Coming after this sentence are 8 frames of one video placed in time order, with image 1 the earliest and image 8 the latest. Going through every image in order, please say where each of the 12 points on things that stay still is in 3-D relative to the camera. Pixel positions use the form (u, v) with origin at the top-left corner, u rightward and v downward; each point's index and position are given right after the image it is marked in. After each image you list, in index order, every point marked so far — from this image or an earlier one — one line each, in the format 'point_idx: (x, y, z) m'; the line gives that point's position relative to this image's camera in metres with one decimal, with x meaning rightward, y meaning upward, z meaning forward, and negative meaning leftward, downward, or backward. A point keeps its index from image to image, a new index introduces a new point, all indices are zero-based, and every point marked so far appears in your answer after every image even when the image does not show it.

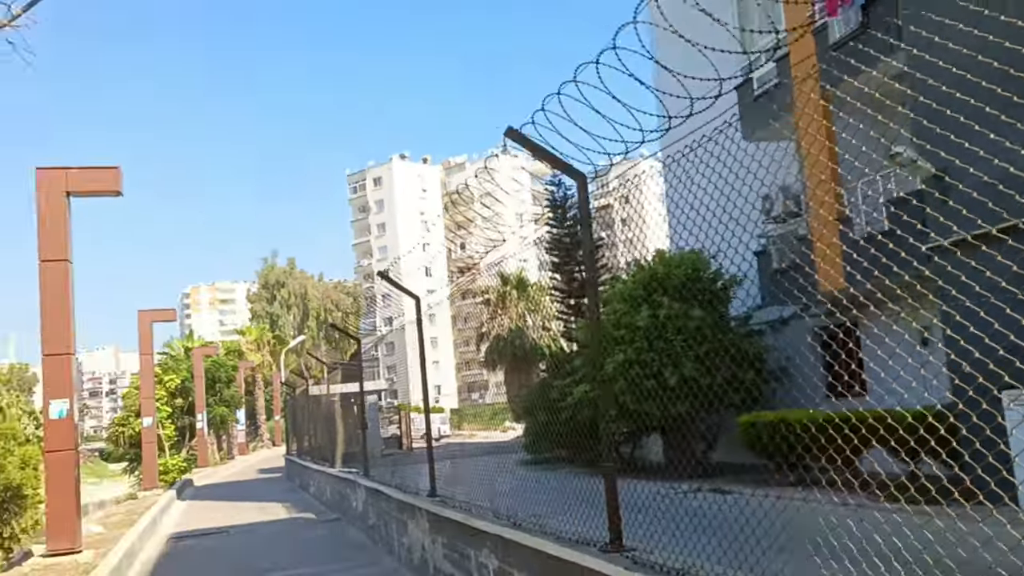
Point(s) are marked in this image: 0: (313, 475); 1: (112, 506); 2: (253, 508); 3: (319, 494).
0: (-4.0, -4.1, +16.3) m
1: (-9.3, -5.1, +17.9) m
2: (-5.0, -4.4, +15.1) m
3: (-3.7, -4.1, +15.2) m
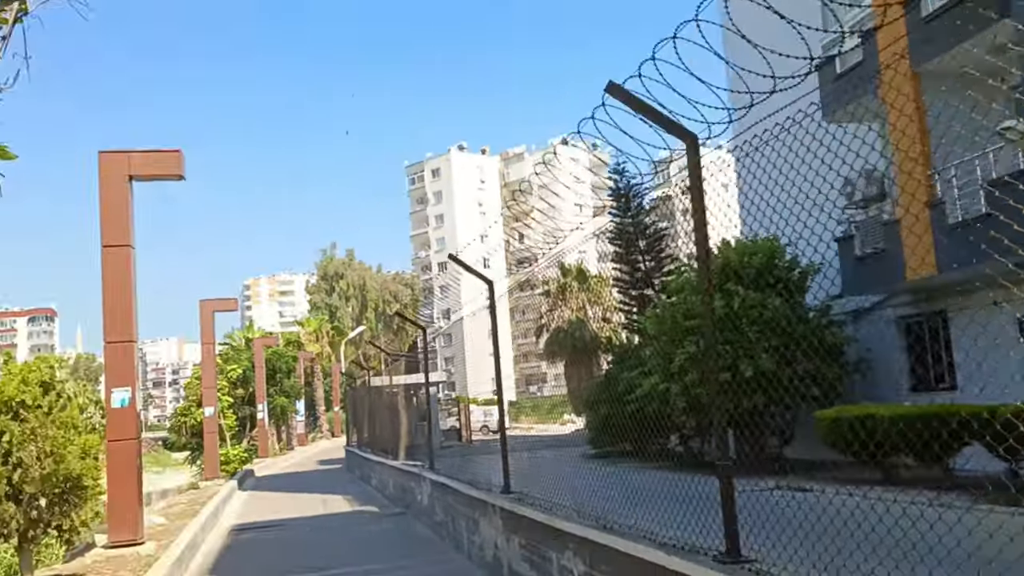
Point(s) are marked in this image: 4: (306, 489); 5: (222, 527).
0: (-2.8, -3.9, +16.5) m
1: (-7.9, -4.9, +18.4) m
2: (-3.8, -4.2, +15.3) m
3: (-2.5, -3.9, +15.3) m
4: (-4.9, -4.8, +18.6) m
5: (-4.8, -4.0, +13.0) m
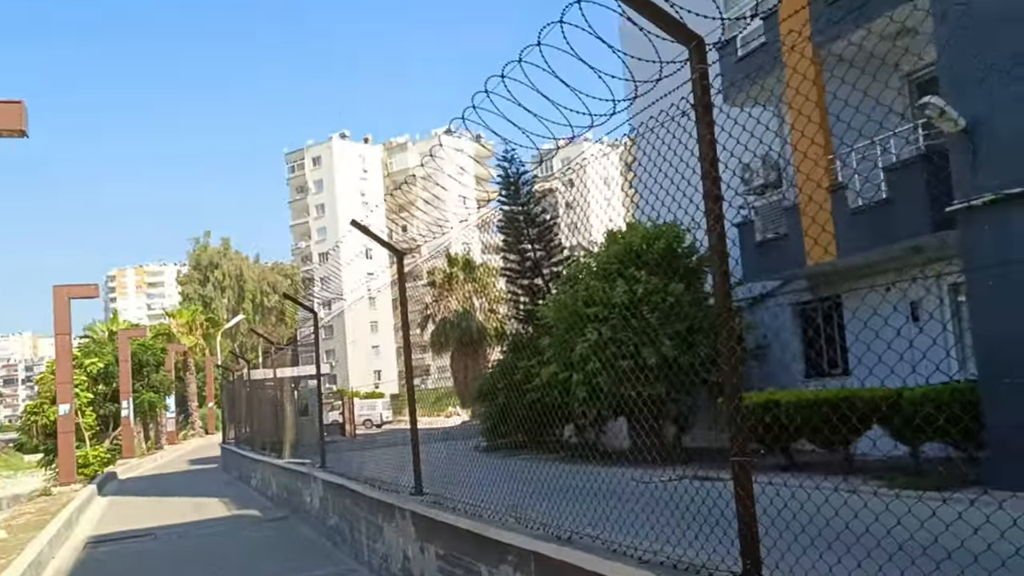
0: (-5.1, -3.7, +15.7) m
1: (-10.5, -4.6, +16.8) m
2: (-6.0, -4.0, +14.3) m
3: (-4.7, -3.7, +14.6) m
4: (-7.5, -4.6, +17.5) m
5: (-6.6, -3.8, +12.0) m
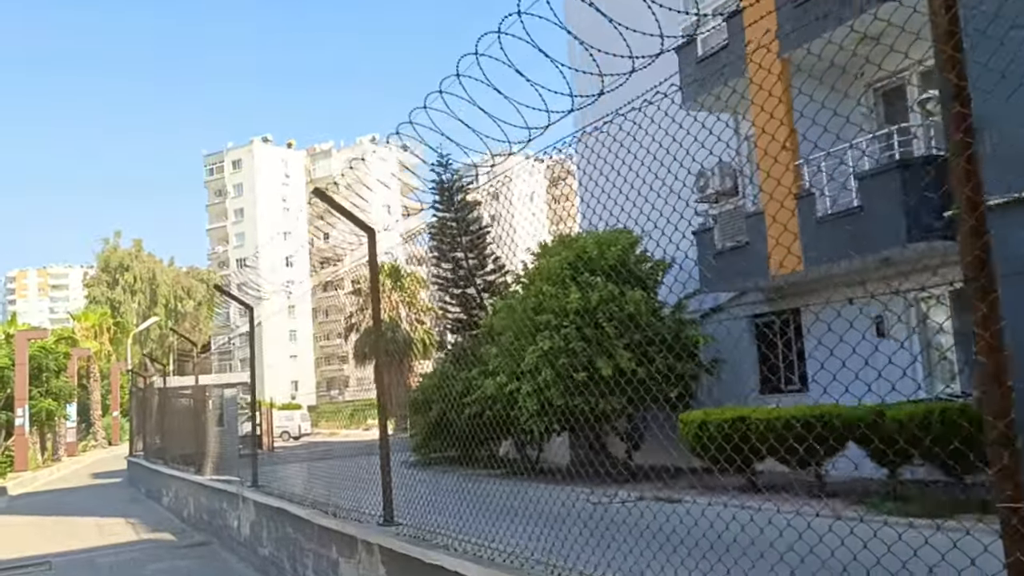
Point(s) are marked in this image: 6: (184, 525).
0: (-6.6, -3.7, +14.7) m
1: (-12.0, -4.5, +15.3) m
2: (-7.3, -4.0, +13.3) m
3: (-6.0, -3.8, +13.7) m
4: (-9.2, -4.6, +16.3) m
5: (-7.7, -3.8, +10.9) m
6: (-5.1, -3.9, +12.3) m
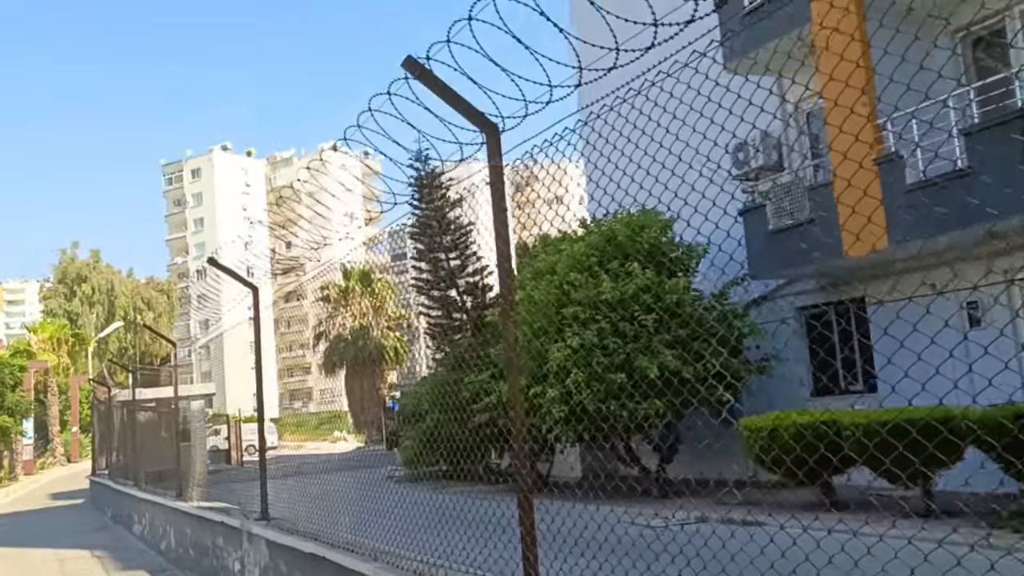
0: (-6.9, -3.8, +13.8) m
1: (-12.4, -4.7, +14.2) m
2: (-7.6, -4.1, +12.4) m
3: (-6.3, -3.9, +12.8) m
4: (-9.5, -4.8, +15.2) m
5: (-7.8, -3.9, +9.9) m
6: (-5.3, -3.9, +11.5) m
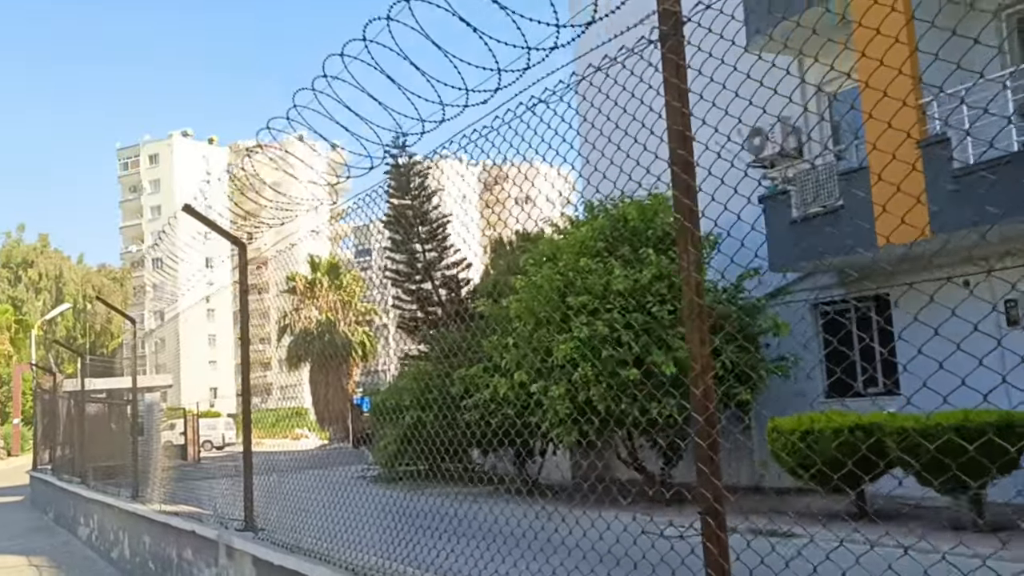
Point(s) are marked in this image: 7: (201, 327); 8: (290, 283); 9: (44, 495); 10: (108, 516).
0: (-7.5, -3.6, +13.1) m
1: (-13.0, -4.3, +13.2) m
2: (-8.1, -3.9, +11.7) m
3: (-6.8, -3.7, +12.1) m
4: (-10.2, -4.4, +14.4) m
5: (-8.2, -3.6, +9.2) m
6: (-5.8, -3.7, +10.9) m
7: (-3.9, -0.5, +9.8) m
8: (-2.1, 0.0, +7.3) m
9: (-10.0, -4.3, +16.5) m
10: (-5.6, -3.1, +10.8) m
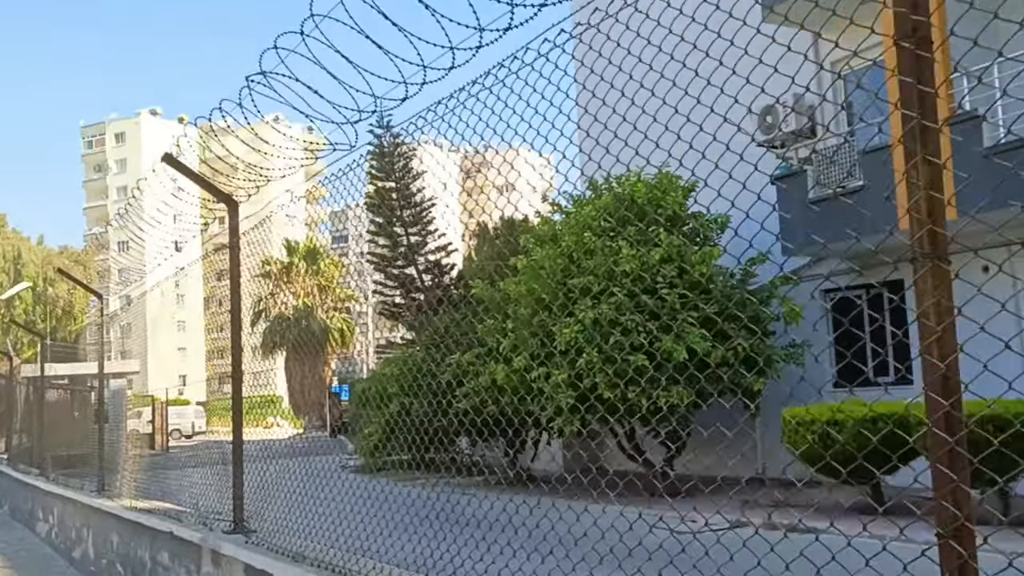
0: (-7.8, -3.3, +12.7) m
1: (-13.4, -4.0, +12.6) m
2: (-8.4, -3.6, +11.2) m
3: (-7.1, -3.4, +11.7) m
4: (-10.6, -4.1, +13.9) m
5: (-8.4, -3.3, +8.7) m
6: (-6.1, -3.5, +10.5) m
7: (-4.1, -0.3, +9.4) m
8: (-2.2, +0.2, +7.0) m
9: (-10.5, -3.9, +16.0) m
10: (-5.9, -2.9, +10.4) m
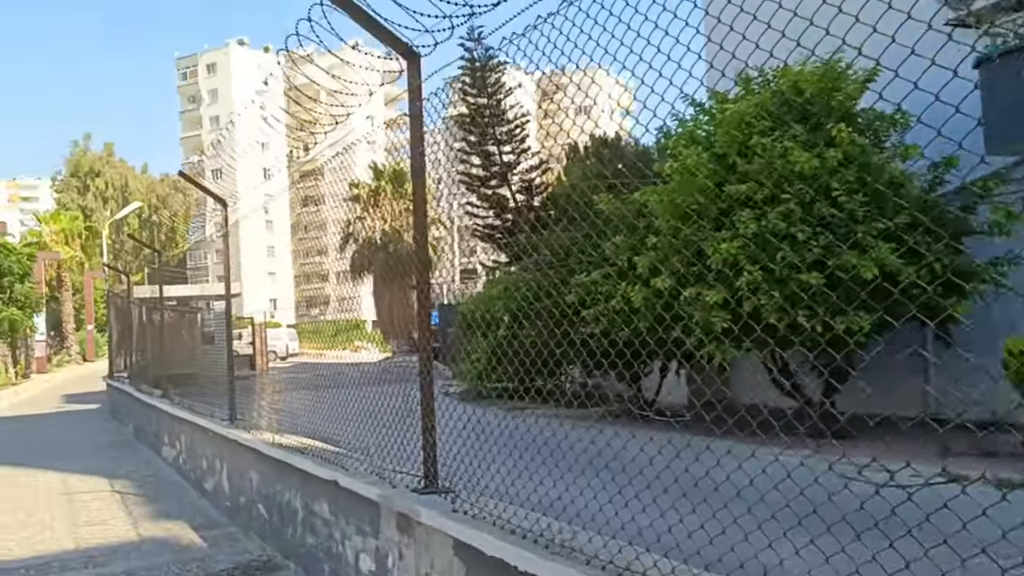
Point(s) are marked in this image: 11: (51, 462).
0: (-6.3, -2.0, +13.3) m
1: (-11.8, -2.7, +13.8) m
2: (-7.0, -2.4, +11.9) m
3: (-5.7, -2.2, +12.3) m
4: (-9.0, -2.7, +14.8) m
5: (-7.3, -2.4, +9.5) m
6: (-4.8, -2.4, +11.0) m
7: (-3.0, +0.7, +9.4) m
8: (-1.3, +0.9, +6.8) m
9: (-8.7, -2.3, +16.9) m
10: (-4.6, -1.8, +10.8) m
11: (-8.4, -2.6, +13.6) m
